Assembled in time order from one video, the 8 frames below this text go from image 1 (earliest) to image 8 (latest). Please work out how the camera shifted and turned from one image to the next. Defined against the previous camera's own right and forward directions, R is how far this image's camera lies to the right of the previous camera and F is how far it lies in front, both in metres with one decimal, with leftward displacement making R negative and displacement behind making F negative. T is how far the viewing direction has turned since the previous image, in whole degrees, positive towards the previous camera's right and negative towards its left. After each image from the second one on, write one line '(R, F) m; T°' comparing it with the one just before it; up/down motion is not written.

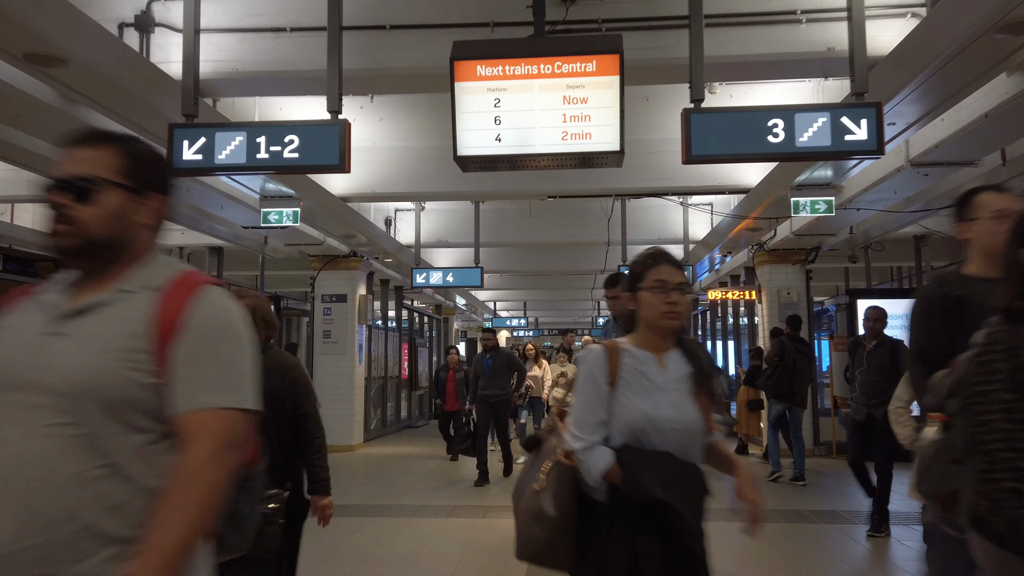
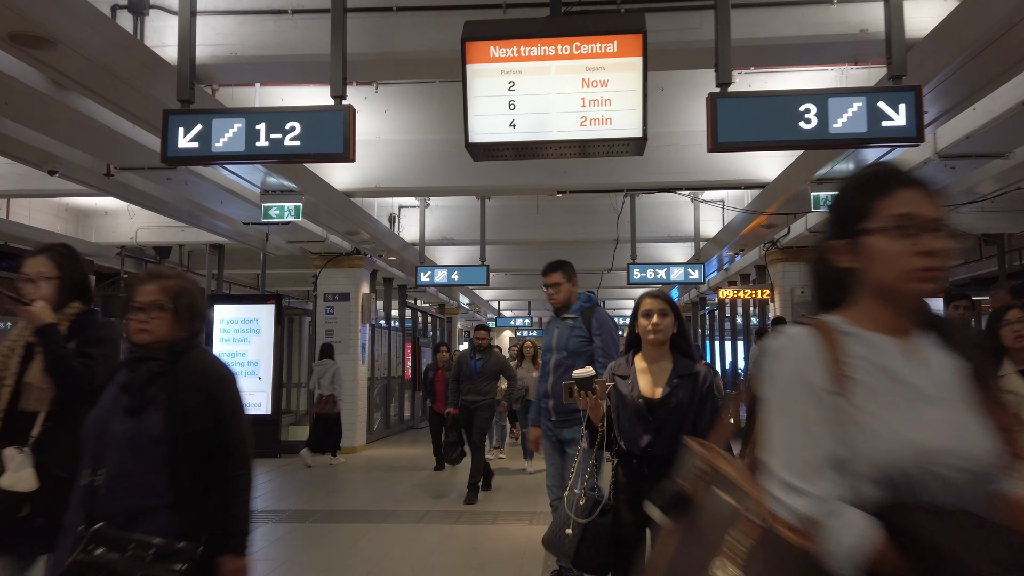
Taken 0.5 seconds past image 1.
(-0.1, +0.3) m; 0°
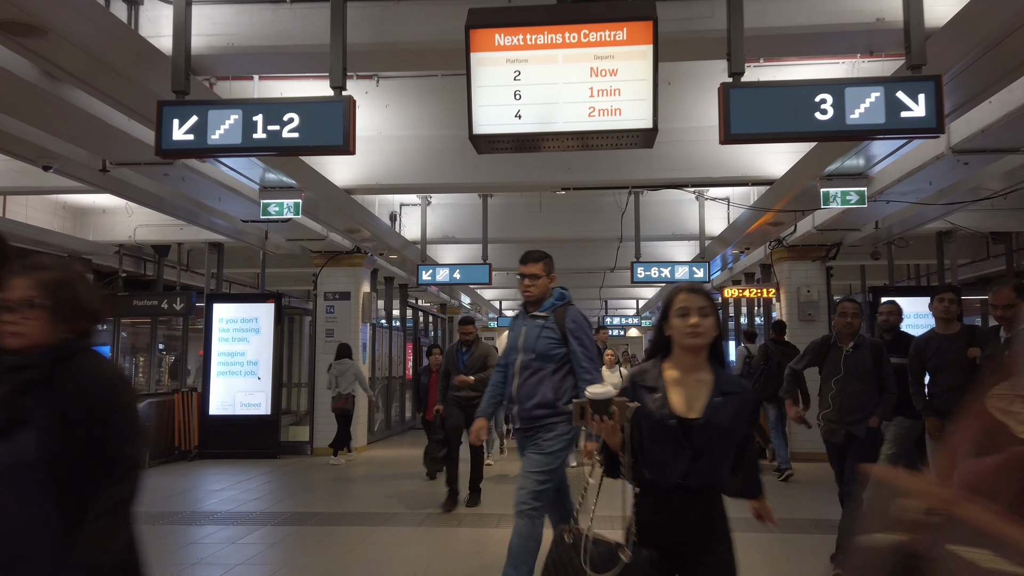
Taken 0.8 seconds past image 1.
(0.0, +0.1) m; 0°
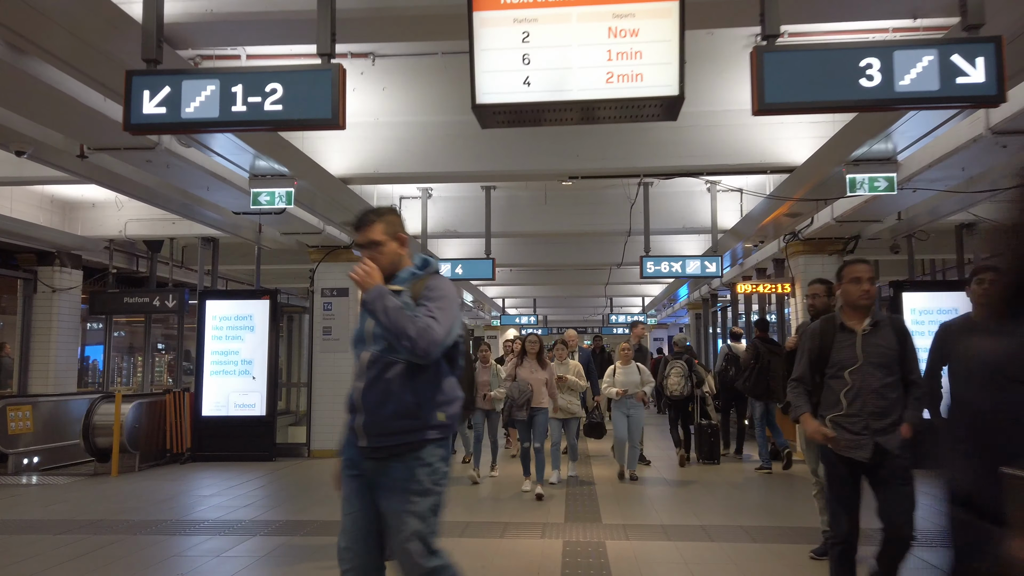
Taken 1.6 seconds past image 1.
(0.0, +0.4) m; 0°
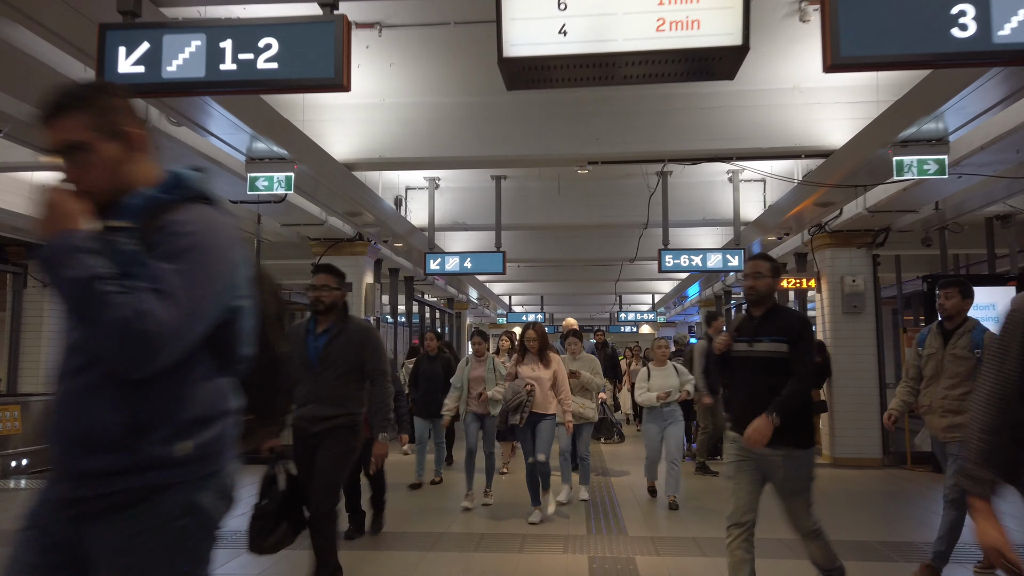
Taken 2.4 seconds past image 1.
(-0.1, +0.5) m; 0°
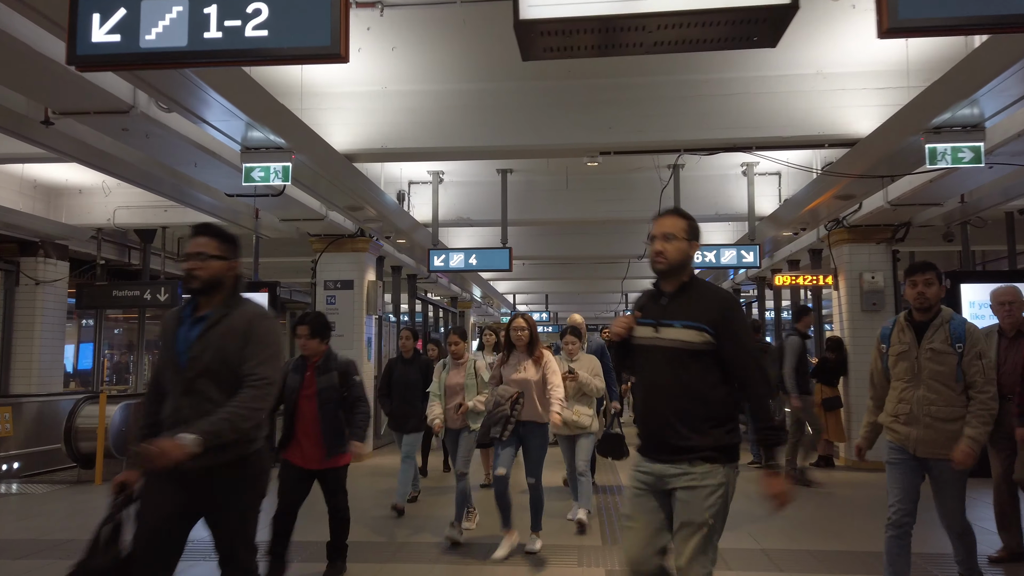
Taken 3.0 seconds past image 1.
(-0.1, +0.3) m; 0°
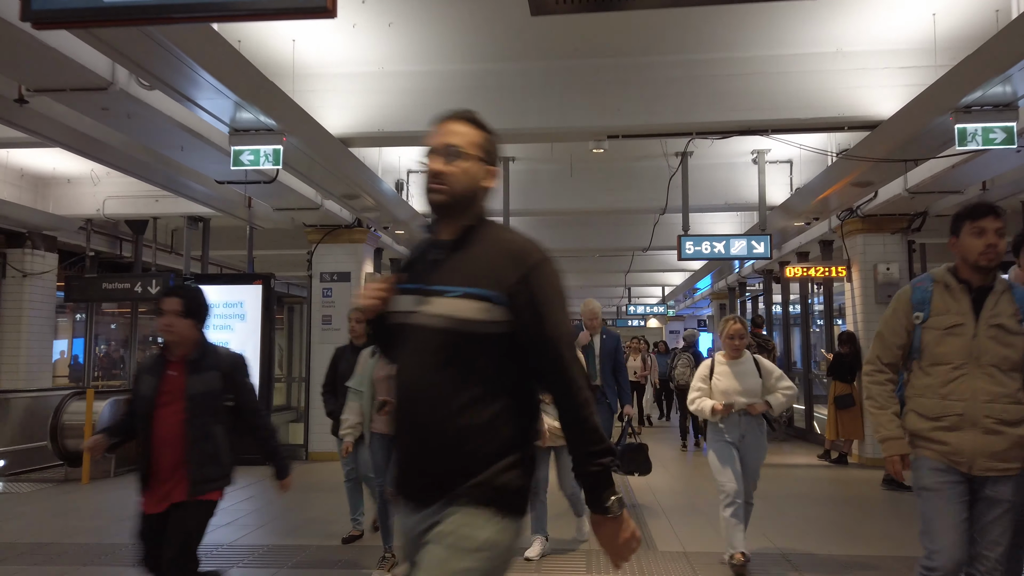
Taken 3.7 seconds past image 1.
(0.0, +0.3) m; 0°
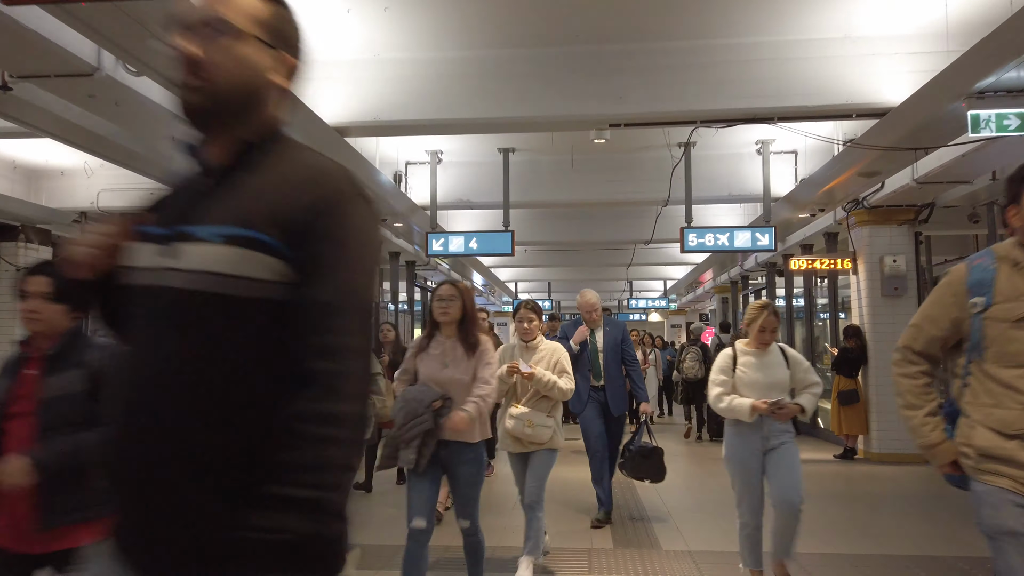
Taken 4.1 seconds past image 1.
(0.0, +0.2) m; 0°
